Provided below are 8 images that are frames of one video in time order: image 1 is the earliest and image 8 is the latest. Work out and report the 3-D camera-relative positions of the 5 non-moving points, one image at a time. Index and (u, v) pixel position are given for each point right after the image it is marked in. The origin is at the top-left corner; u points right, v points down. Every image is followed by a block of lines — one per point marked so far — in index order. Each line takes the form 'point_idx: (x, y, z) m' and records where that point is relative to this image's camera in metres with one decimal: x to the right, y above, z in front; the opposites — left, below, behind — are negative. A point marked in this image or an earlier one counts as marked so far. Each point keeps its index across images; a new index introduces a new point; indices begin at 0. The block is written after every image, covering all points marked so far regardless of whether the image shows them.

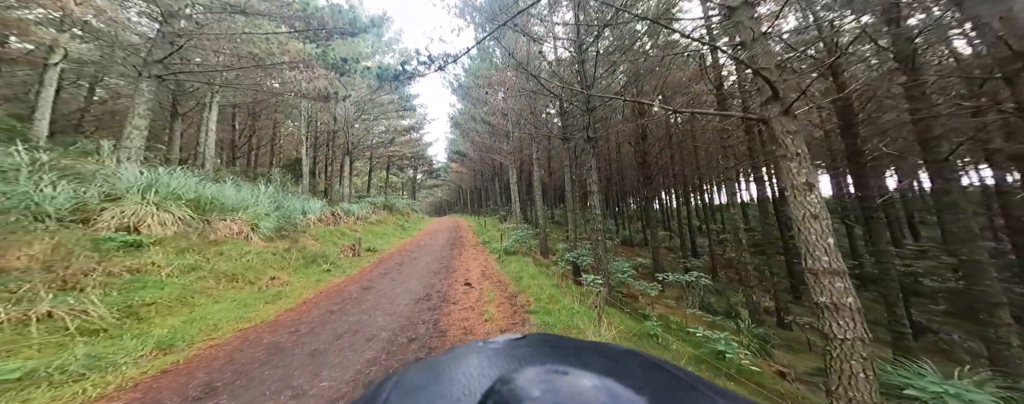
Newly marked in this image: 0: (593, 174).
0: (+2.3, +0.8, +7.8) m
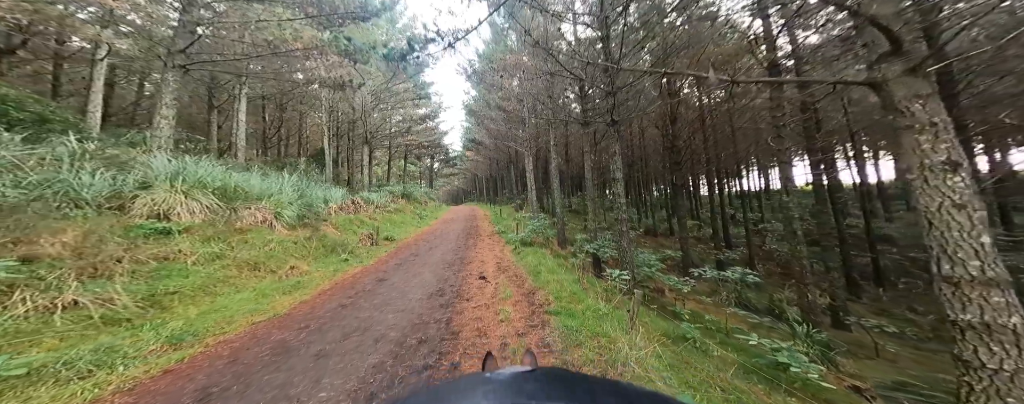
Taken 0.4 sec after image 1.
0: (+2.7, +1.0, +7.2) m
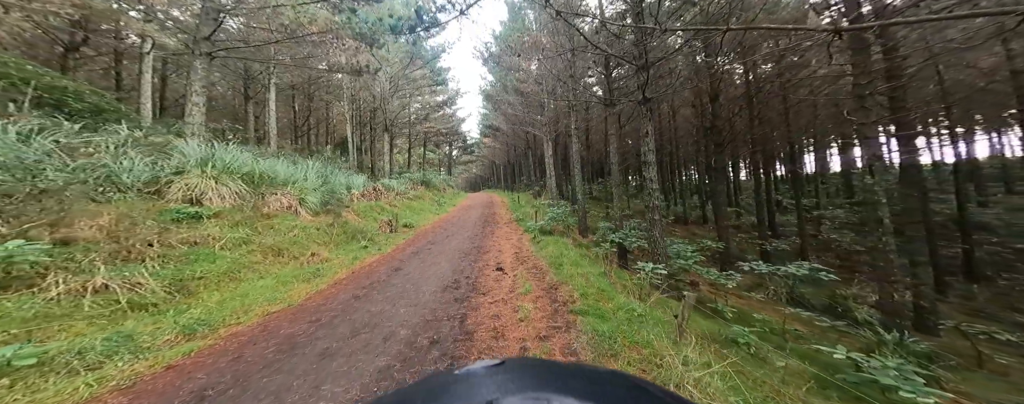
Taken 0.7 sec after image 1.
0: (+3.2, +1.4, +6.5) m
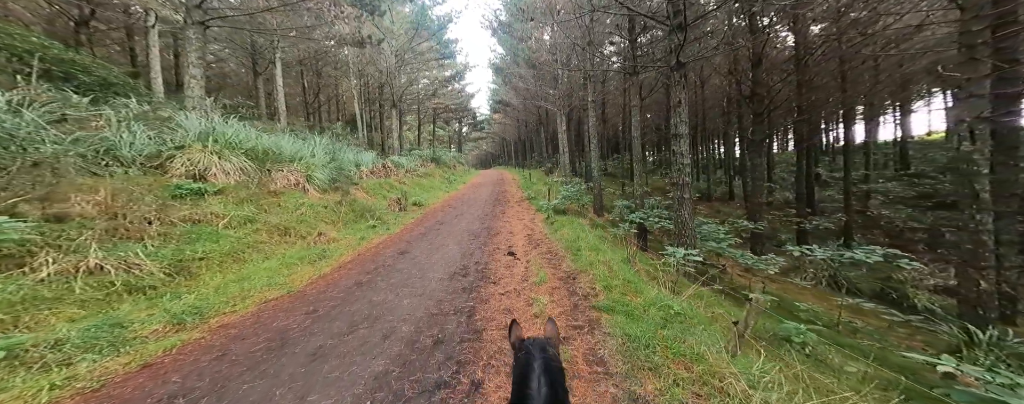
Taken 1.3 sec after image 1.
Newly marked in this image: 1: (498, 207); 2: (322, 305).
0: (+3.5, +1.8, +5.7) m
1: (-0.7, -0.2, +12.9) m
2: (-2.4, -1.3, +3.6) m
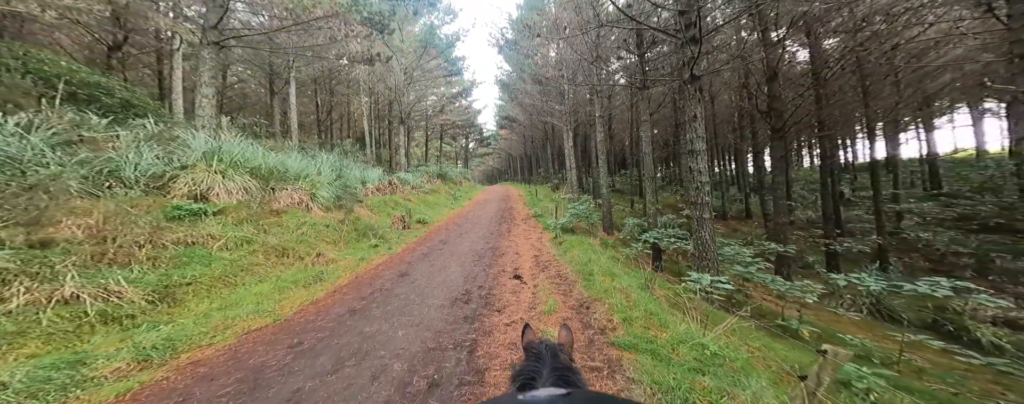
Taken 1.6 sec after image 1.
0: (+3.6, +1.4, +5.5) m
1: (-0.4, -1.0, +12.6) m
2: (-2.4, -1.6, +3.2) m
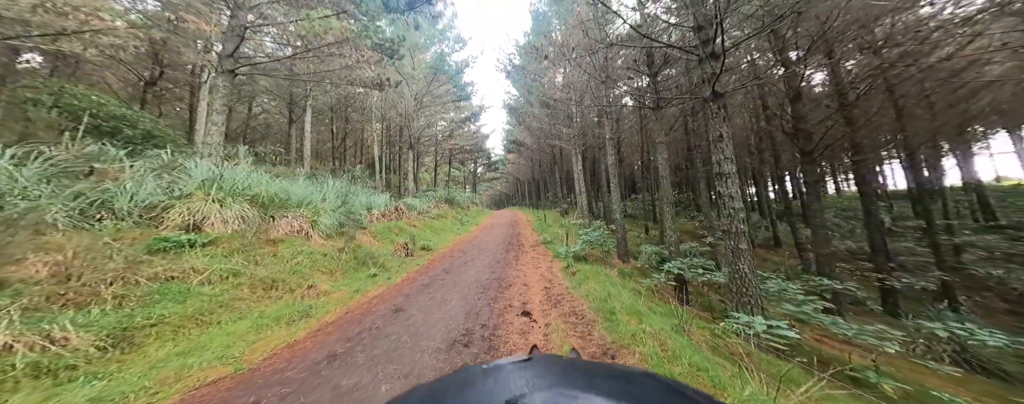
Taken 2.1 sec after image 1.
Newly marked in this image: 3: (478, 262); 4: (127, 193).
0: (+3.7, +1.0, +5.0) m
1: (-0.1, -2.1, +12.0) m
2: (-2.3, -1.8, +2.7) m
3: (-1.3, -2.1, +10.0) m
4: (-9.7, +0.3, +7.1) m
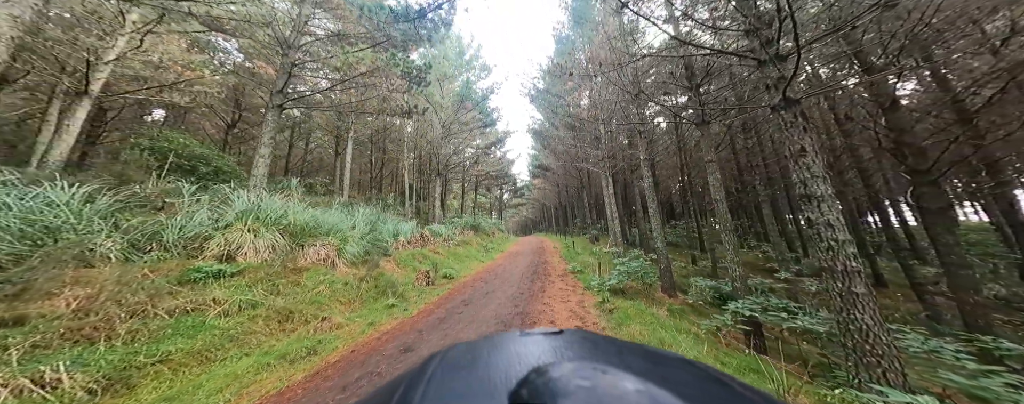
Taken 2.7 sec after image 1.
0: (+4.1, +0.6, +4.2) m
1: (+1.0, -3.1, +11.2) m
2: (-2.1, -2.0, +2.2) m
3: (-0.5, -3.0, +9.3) m
4: (-9.1, -0.5, +7.5) m
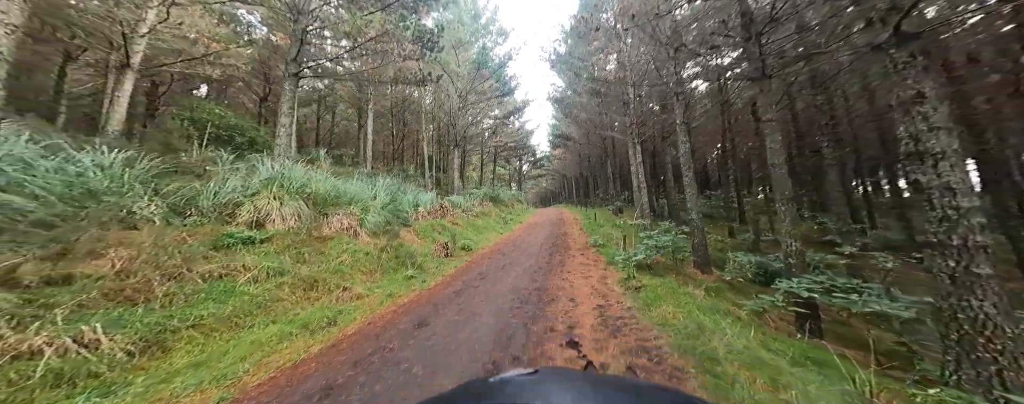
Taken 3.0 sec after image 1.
0: (+4.4, +1.0, +3.4) m
1: (+1.8, -2.0, +11.0) m
2: (-1.9, -1.8, +2.1) m
3: (+0.2, -2.0, +9.2) m
4: (-8.6, +0.3, +7.7) m
